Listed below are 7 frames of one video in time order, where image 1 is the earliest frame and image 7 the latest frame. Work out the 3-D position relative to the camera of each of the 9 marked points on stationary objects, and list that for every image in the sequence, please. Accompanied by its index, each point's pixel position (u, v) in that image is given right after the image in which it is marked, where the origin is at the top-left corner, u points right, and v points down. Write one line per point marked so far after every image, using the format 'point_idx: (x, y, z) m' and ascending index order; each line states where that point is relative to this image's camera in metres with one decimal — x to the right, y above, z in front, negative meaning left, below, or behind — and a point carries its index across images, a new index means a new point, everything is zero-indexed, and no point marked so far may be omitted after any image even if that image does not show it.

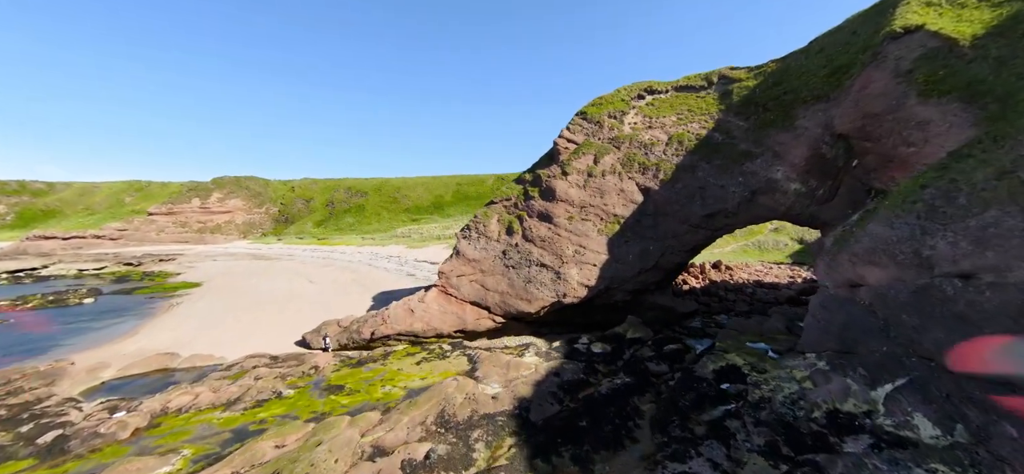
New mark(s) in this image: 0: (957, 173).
0: (+12.0, +1.9, +9.9) m
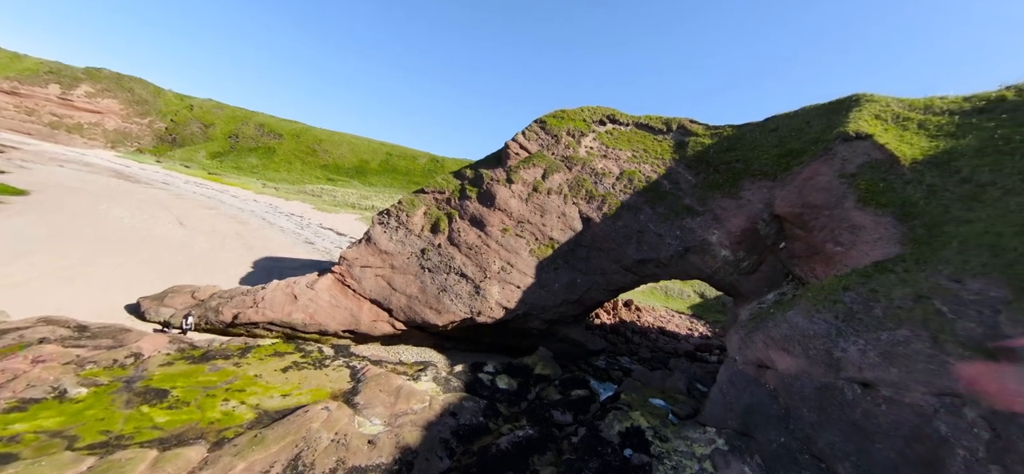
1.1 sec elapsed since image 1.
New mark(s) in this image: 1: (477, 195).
0: (+10.3, -1.3, +10.0) m
1: (-1.5, +1.9, +15.6) m
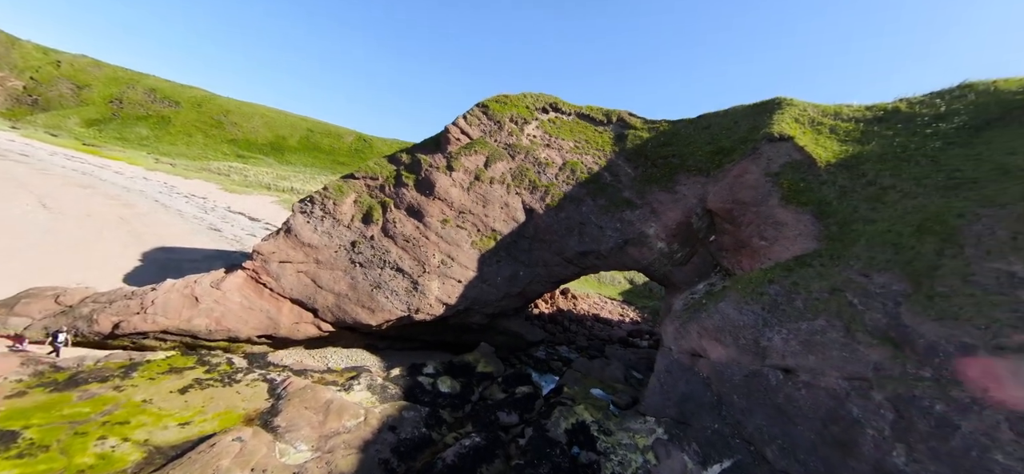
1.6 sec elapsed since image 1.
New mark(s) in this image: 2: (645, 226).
0: (+8.8, -1.2, +10.9) m
1: (-3.8, +2.2, +14.2) m
2: (+5.6, +0.6, +15.4) m
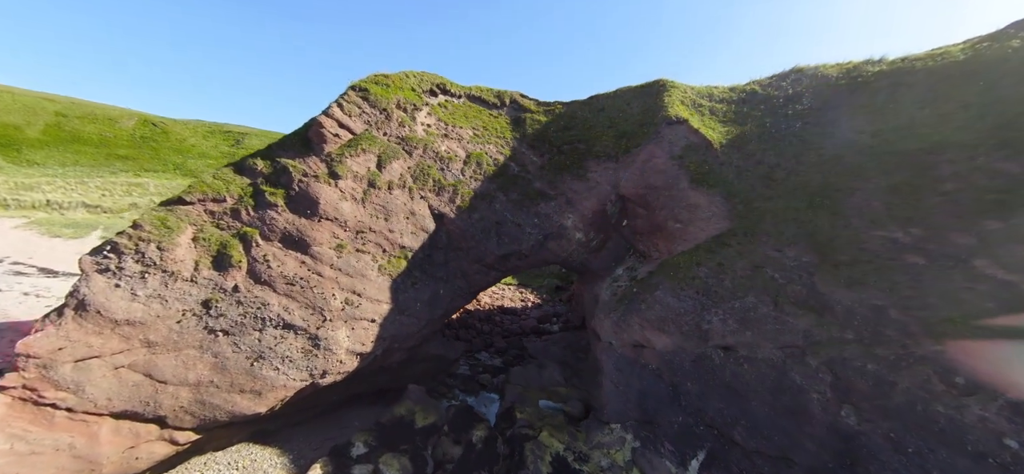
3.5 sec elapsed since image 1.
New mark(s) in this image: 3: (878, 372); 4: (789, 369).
0: (+6.8, -0.6, +11.6) m
1: (-6.5, +1.0, +10.2) m
2: (+2.1, +0.8, +14.6) m
3: (+8.2, -3.0, +8.0) m
4: (+7.4, -3.5, +9.5) m
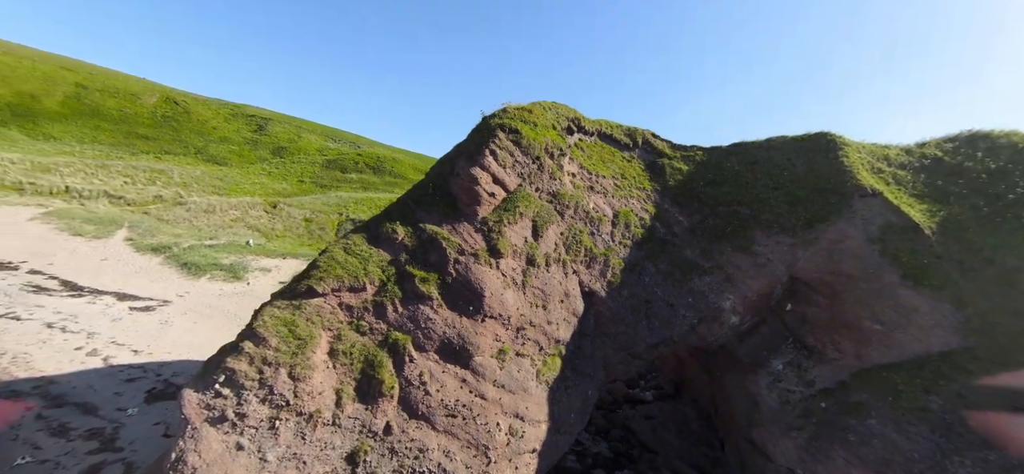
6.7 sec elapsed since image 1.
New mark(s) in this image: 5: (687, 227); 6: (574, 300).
0: (+11.6, -3.8, +9.0) m
1: (-1.5, -1.1, +7.6) m
2: (+7.0, -1.9, +11.9) m
3: (+12.8, -6.4, +5.4) m
4: (+11.9, -6.8, +6.9) m
5: (+6.2, +0.4, +12.7) m
6: (+1.7, -1.7, +9.8) m
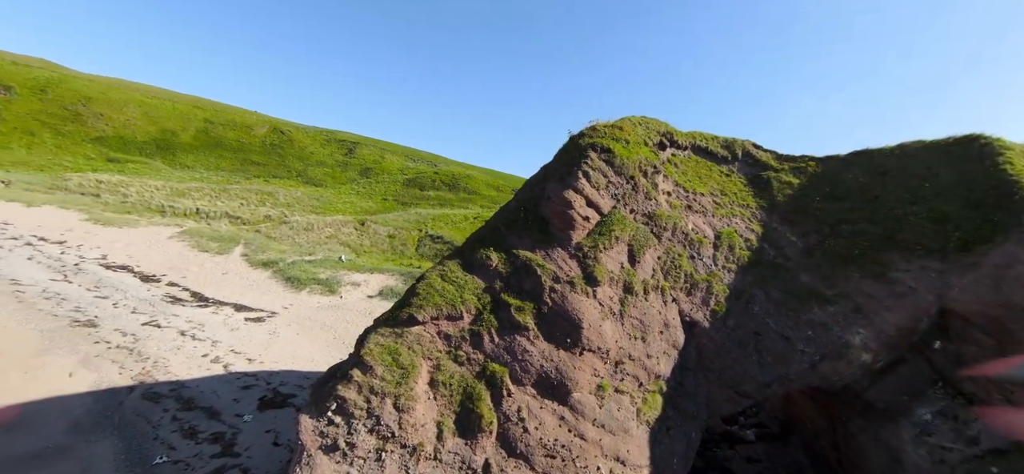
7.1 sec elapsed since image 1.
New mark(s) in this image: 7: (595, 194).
0: (+13.6, -4.4, +6.4) m
1: (+0.5, -1.7, +7.2) m
2: (+9.6, -2.6, +10.2) m
3: (+14.3, -6.8, +2.7) m
4: (+13.6, -7.2, +4.3) m
5: (+9.0, -0.3, +11.1) m
6: (+4.0, -2.3, +8.9) m
7: (+2.0, +1.1, +8.7) m
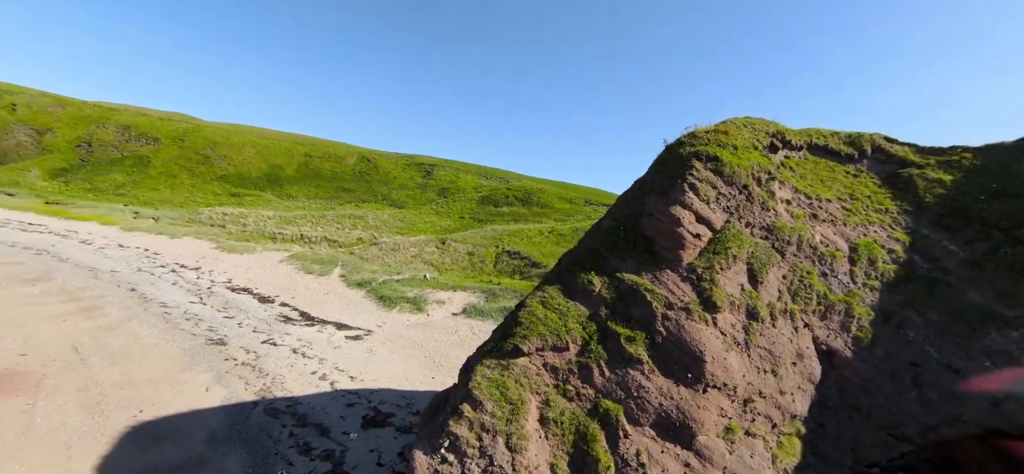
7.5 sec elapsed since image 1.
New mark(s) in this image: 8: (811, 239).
0: (+15.5, -4.3, +3.6) m
1: (+2.5, -2.1, +6.6) m
2: (+12.0, -2.7, +8.0) m
3: (+15.5, -6.7, -0.2) m
4: (+15.2, -7.1, +1.5) m
5: (+11.5, -0.4, +9.1) m
6: (+6.3, -2.6, +7.6) m
7: (+4.1, +0.7, +7.8) m
8: (+7.2, +0.1, +8.7) m
